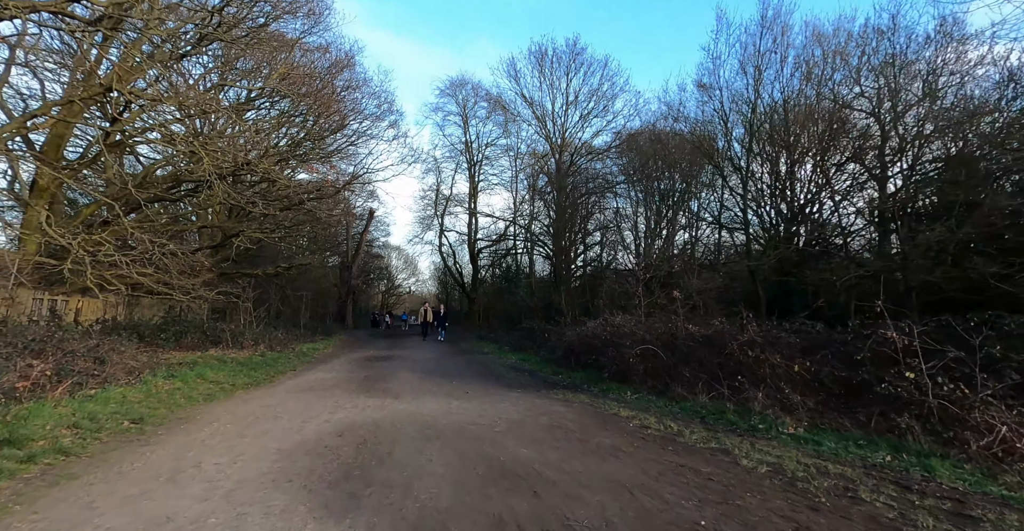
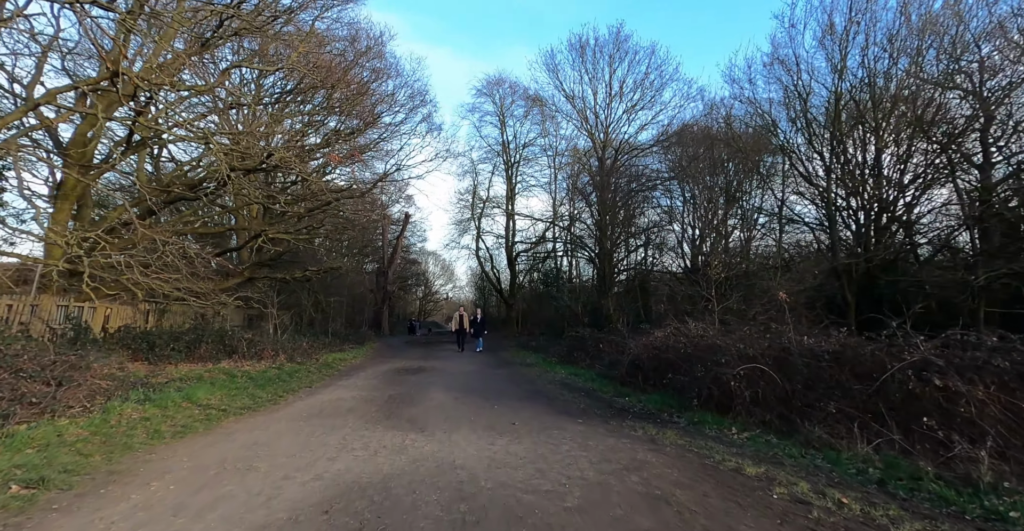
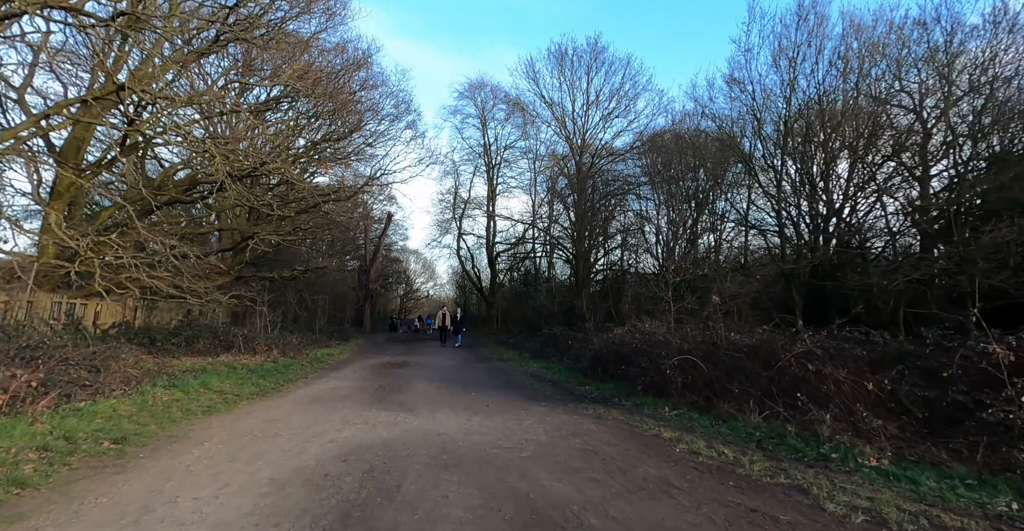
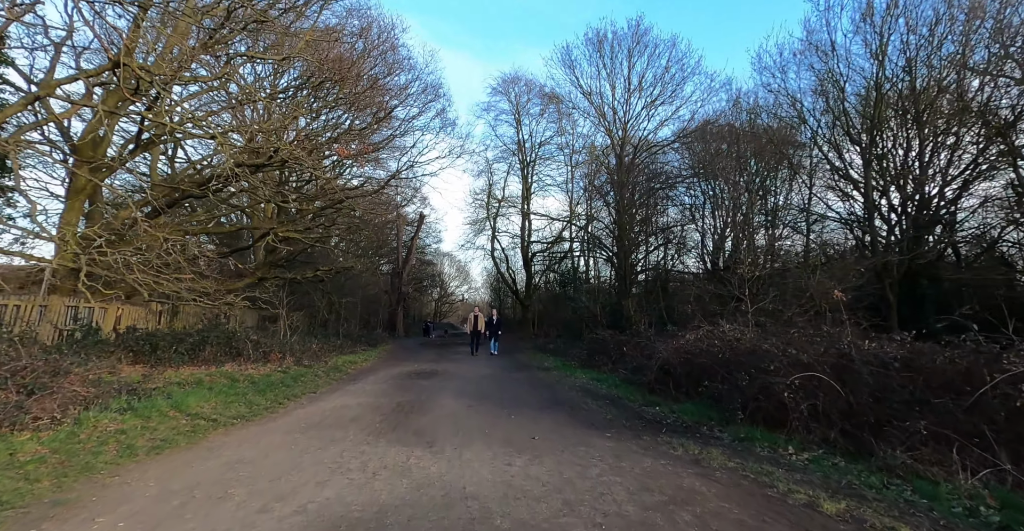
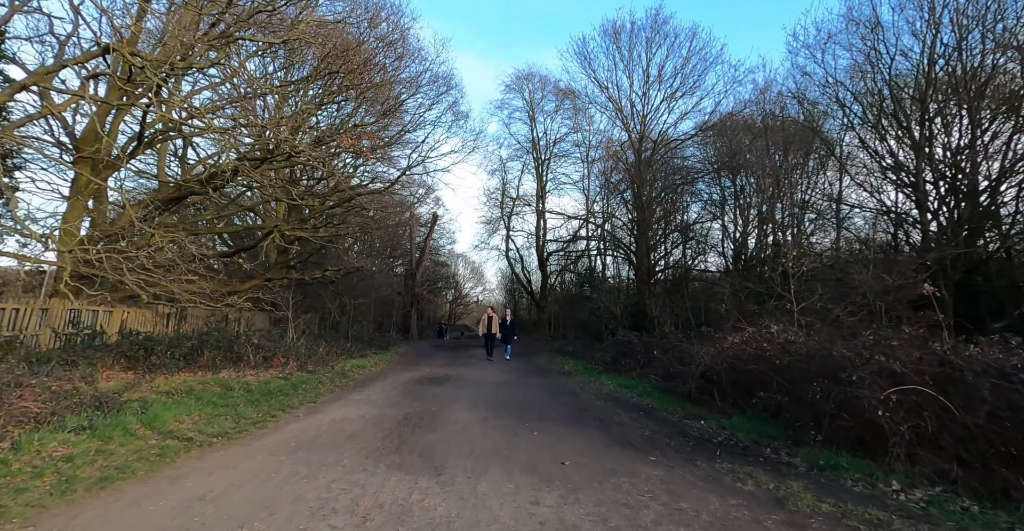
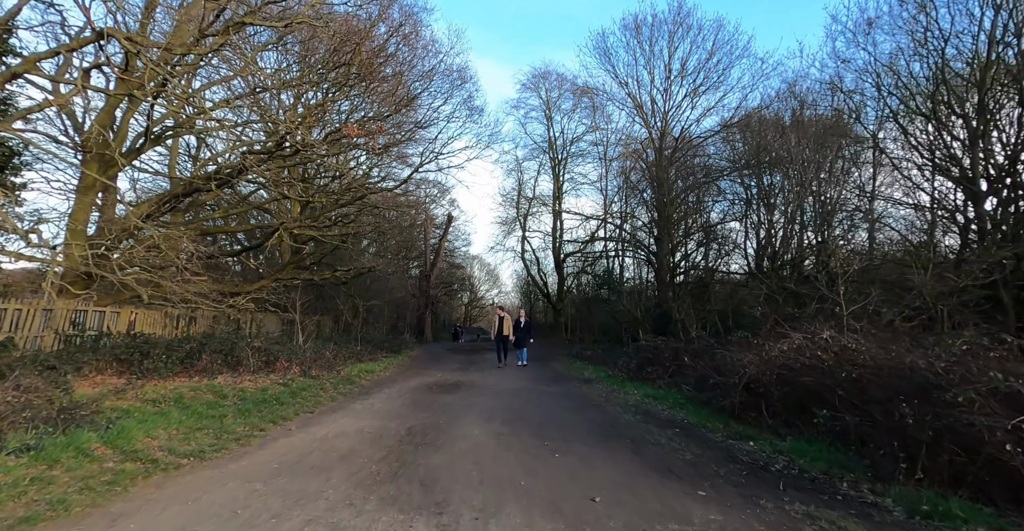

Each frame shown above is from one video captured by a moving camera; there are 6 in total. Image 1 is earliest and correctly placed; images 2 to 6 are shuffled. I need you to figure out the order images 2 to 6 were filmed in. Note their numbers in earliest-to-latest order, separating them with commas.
3, 2, 4, 5, 6
